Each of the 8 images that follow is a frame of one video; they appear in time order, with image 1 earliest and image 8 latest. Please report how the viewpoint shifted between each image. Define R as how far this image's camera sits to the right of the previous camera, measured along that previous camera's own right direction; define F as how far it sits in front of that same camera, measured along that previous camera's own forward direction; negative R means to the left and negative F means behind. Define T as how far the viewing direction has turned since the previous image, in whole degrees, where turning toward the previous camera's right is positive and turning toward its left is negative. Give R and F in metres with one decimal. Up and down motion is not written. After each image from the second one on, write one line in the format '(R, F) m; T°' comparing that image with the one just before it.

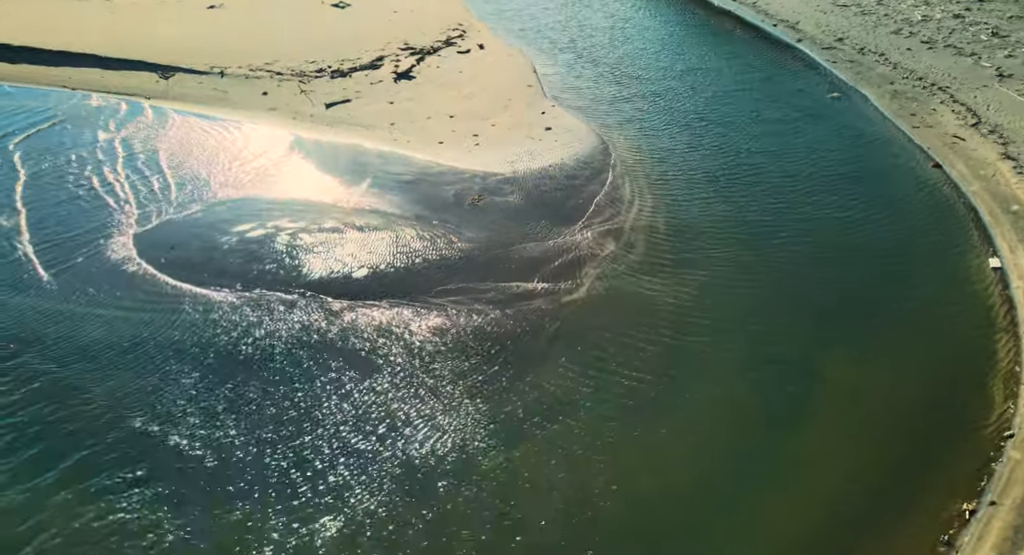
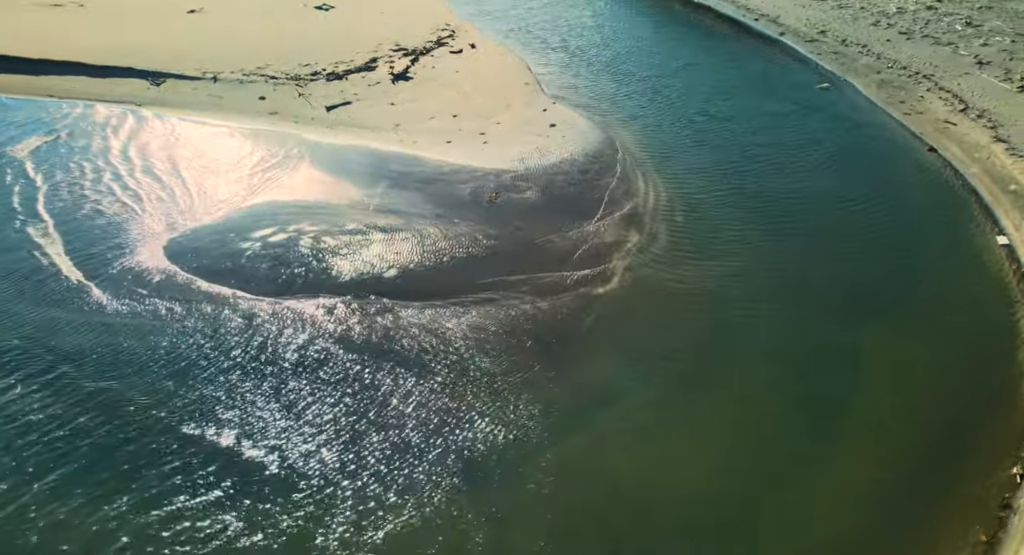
(-0.6, -0.1) m; +3°
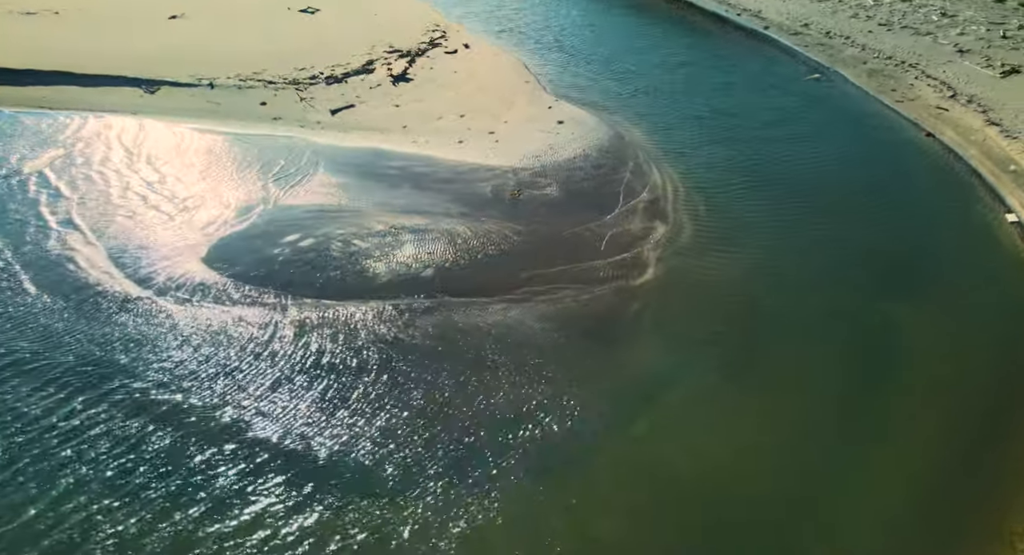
(-0.7, 0.0) m; +3°
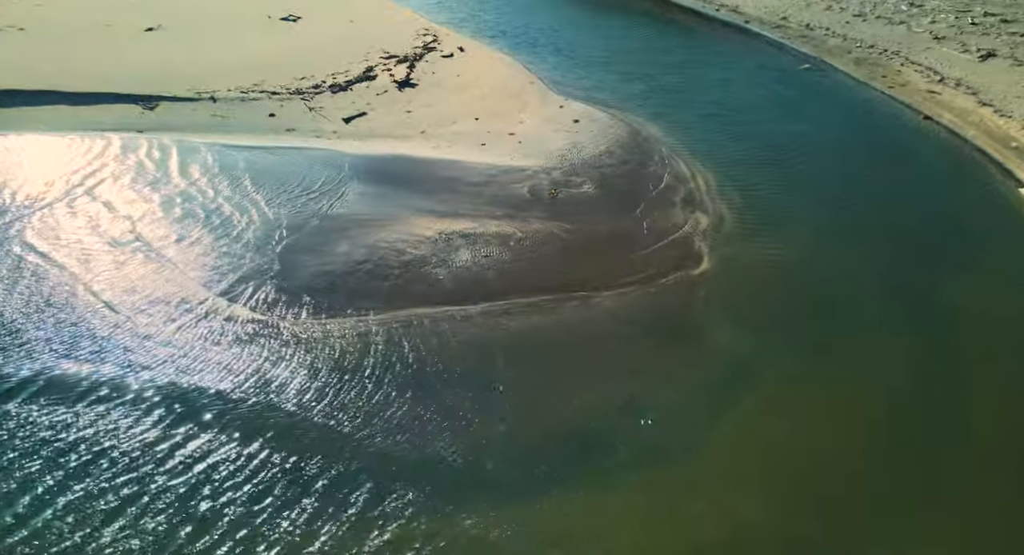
(-1.1, 0.0) m; +5°
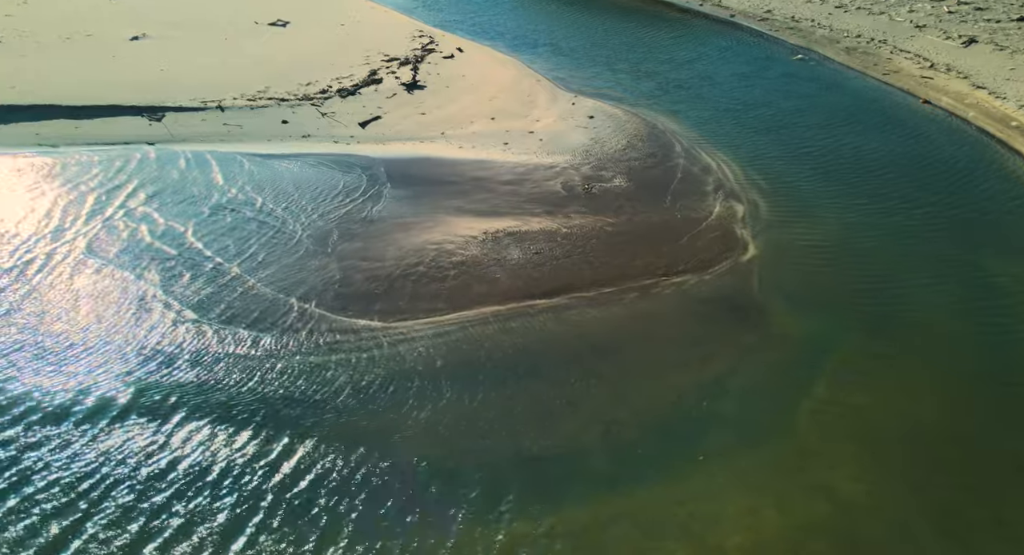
(-0.9, 0.0) m; +4°
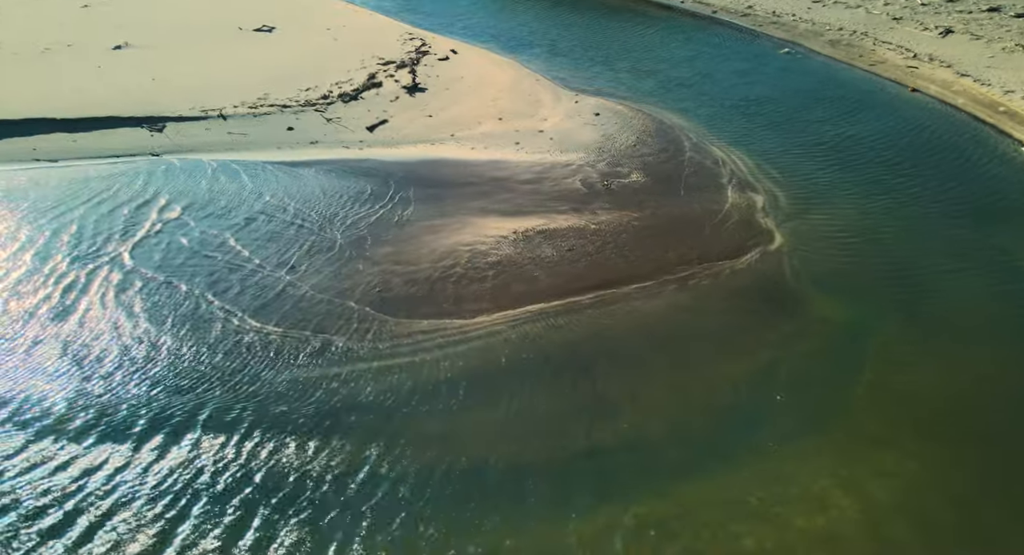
(-0.7, 0.0) m; +4°
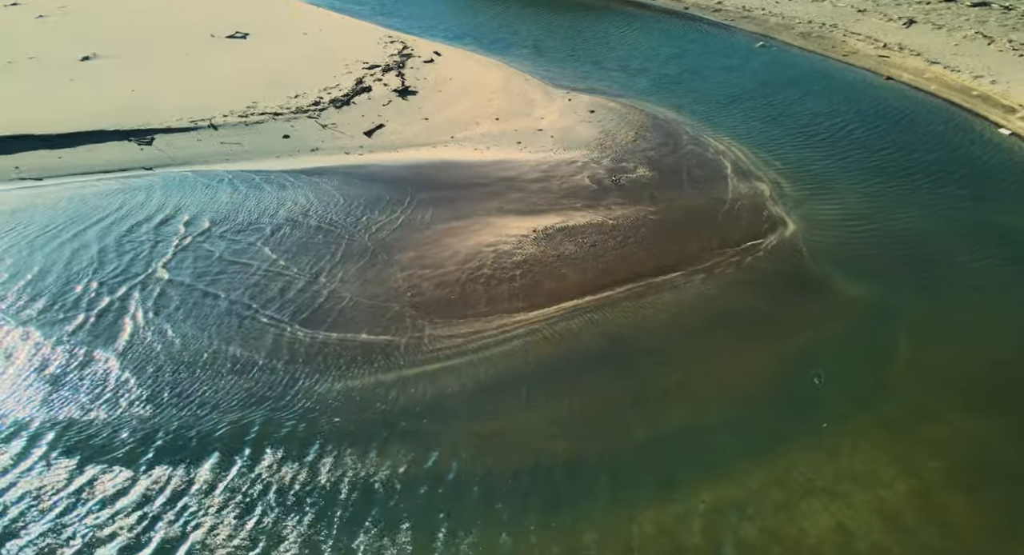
(-0.7, 0.0) m; +4°
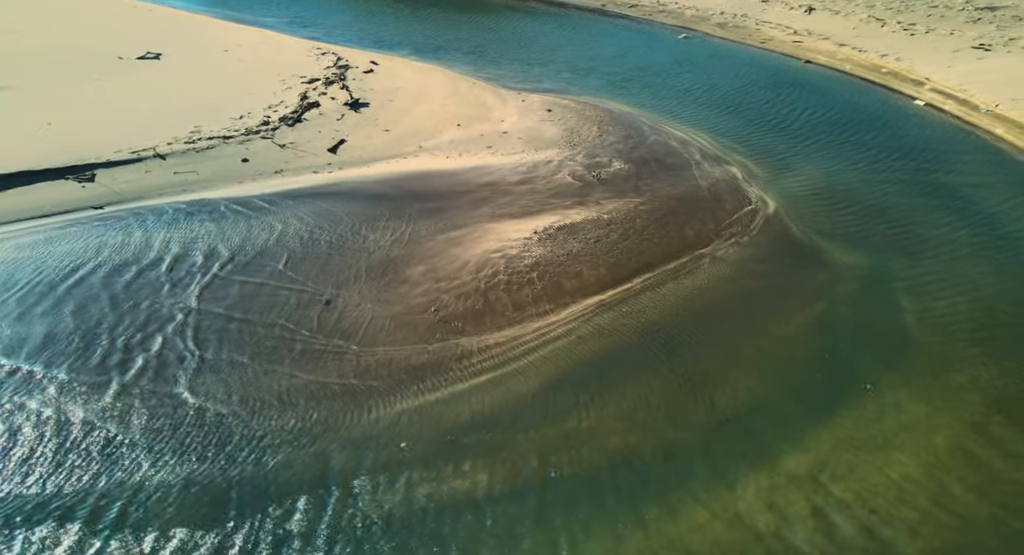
(-1.2, +0.1) m; +9°
